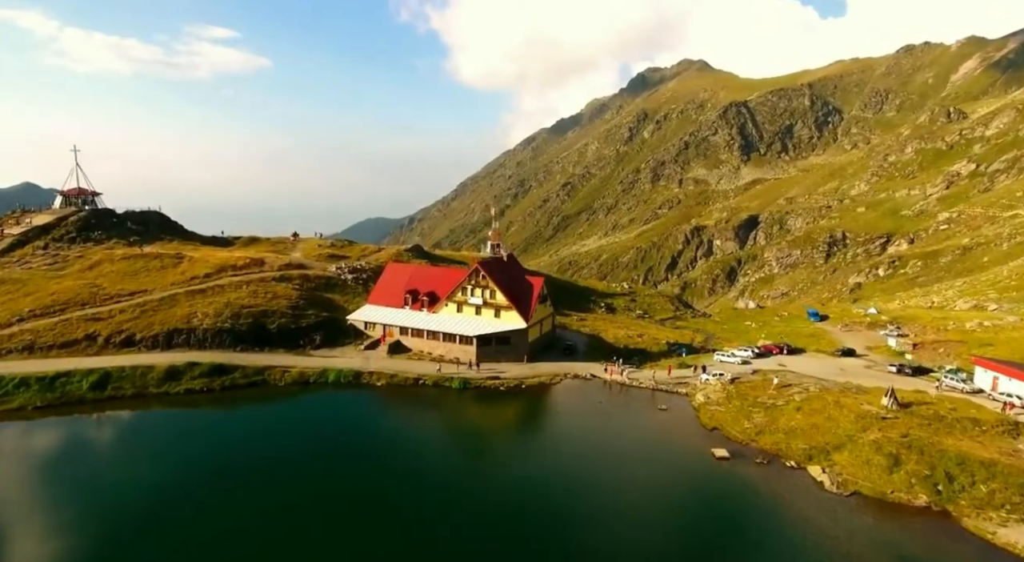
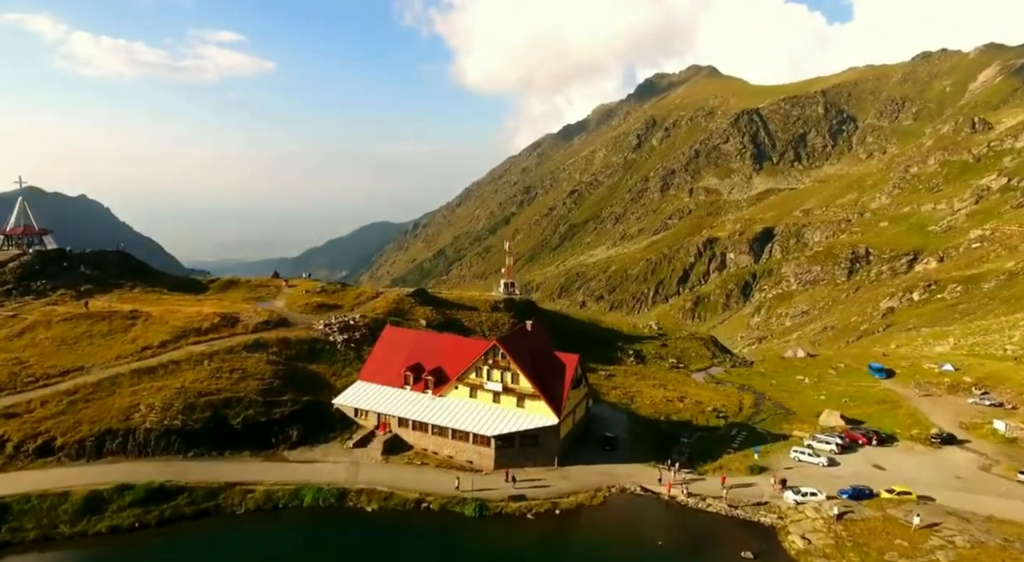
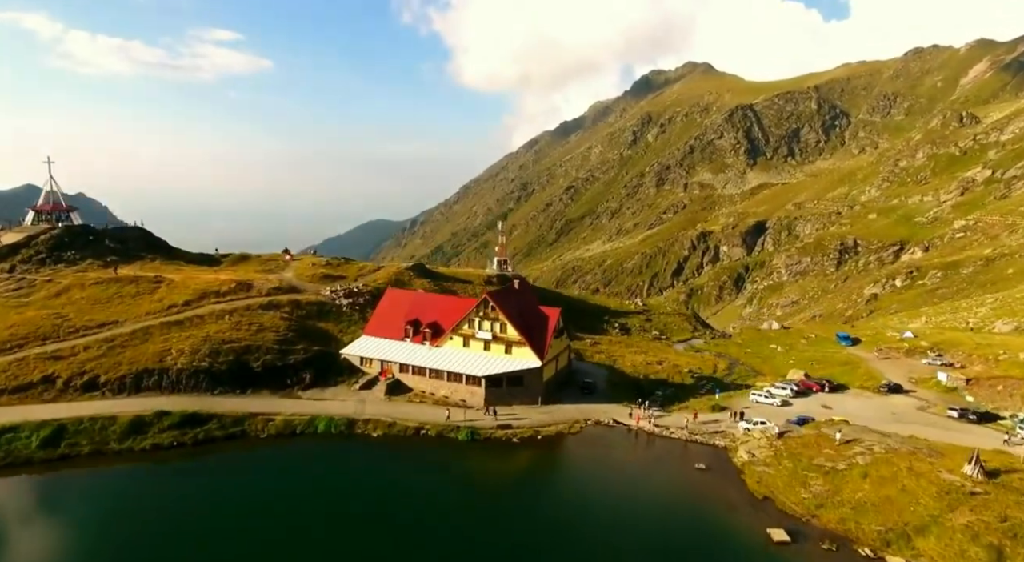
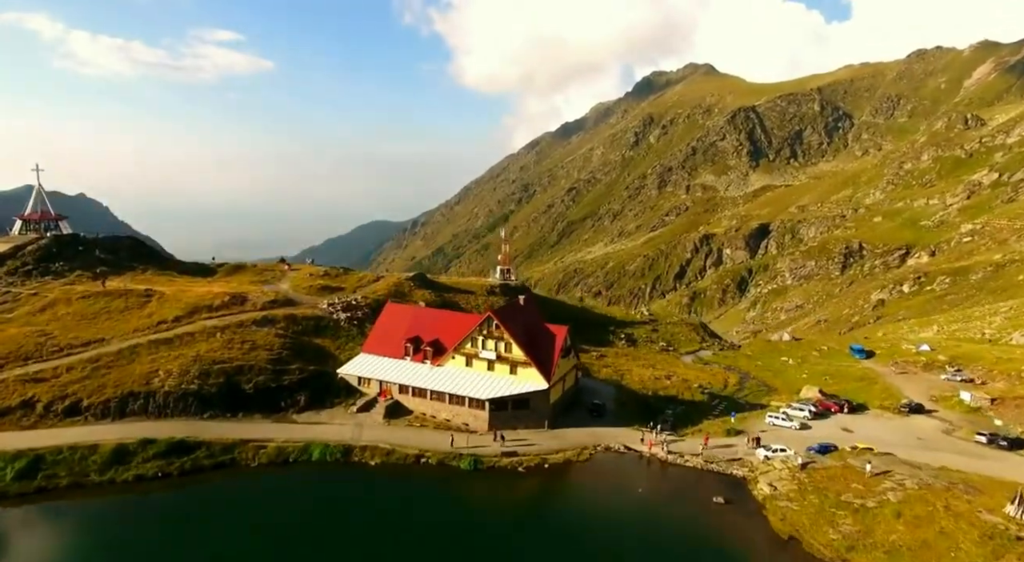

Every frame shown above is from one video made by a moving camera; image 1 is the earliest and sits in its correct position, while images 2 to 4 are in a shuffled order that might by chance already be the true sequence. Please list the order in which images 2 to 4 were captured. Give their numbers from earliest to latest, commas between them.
3, 4, 2
